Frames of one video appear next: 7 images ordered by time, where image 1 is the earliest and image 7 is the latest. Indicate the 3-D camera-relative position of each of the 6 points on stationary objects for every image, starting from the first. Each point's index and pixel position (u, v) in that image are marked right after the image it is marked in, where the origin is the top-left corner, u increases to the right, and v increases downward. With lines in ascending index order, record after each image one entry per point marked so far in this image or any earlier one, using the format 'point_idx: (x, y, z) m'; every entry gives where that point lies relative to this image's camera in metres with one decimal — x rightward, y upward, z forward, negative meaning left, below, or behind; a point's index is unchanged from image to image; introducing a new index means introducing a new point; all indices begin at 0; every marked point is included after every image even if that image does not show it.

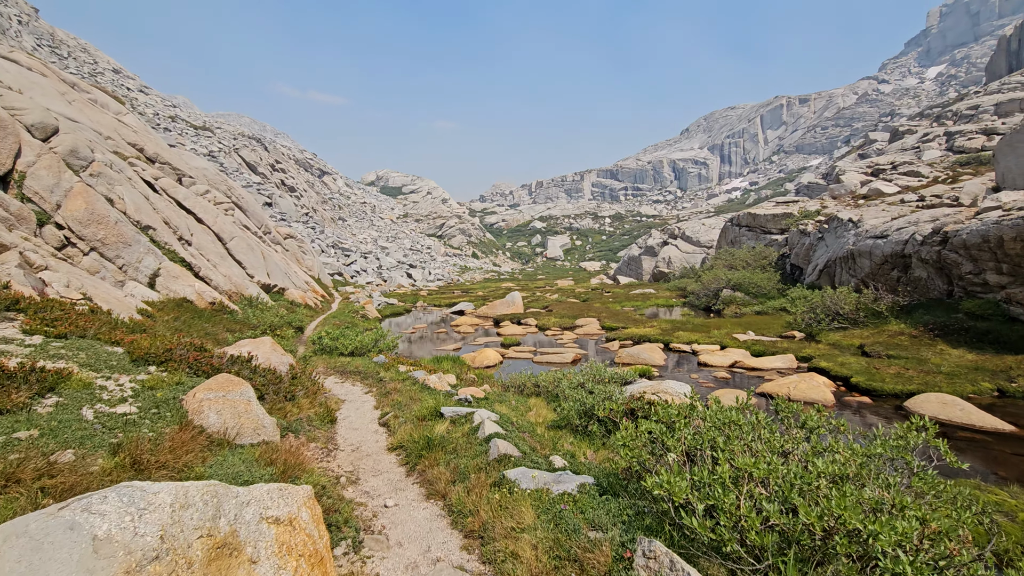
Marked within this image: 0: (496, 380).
0: (-0.5, -3.1, +17.3) m
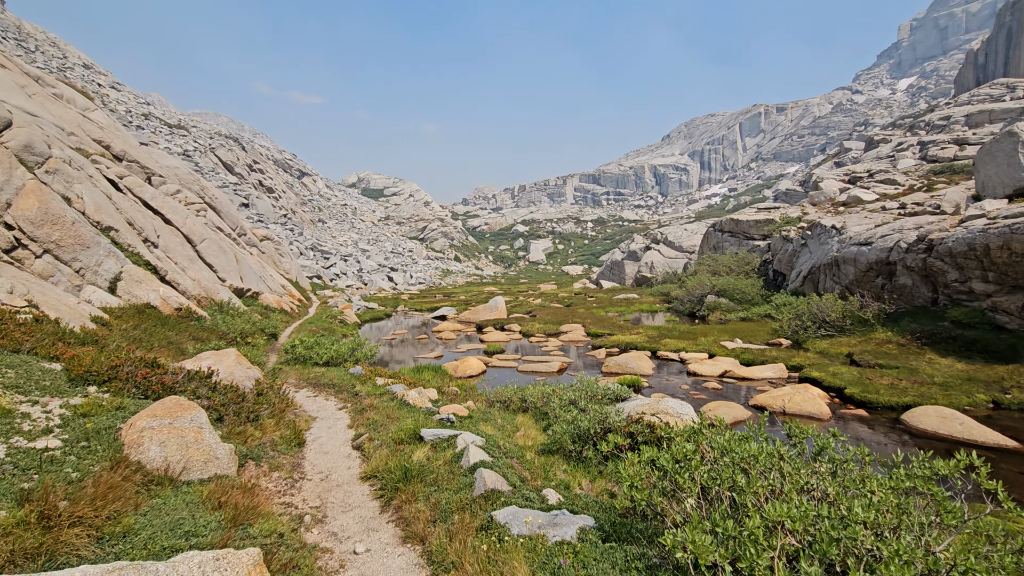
0: (-1.0, -3.4, +16.3) m
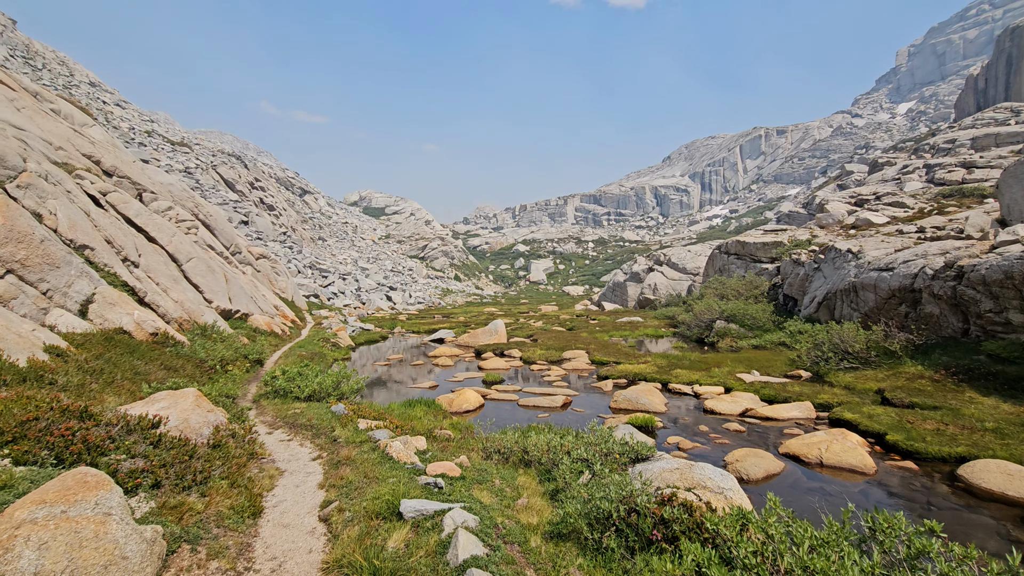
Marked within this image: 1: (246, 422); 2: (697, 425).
0: (-1.0, -4.2, +14.3) m
1: (-7.8, -3.9, +15.1) m
2: (+7.0, -5.2, +19.6) m
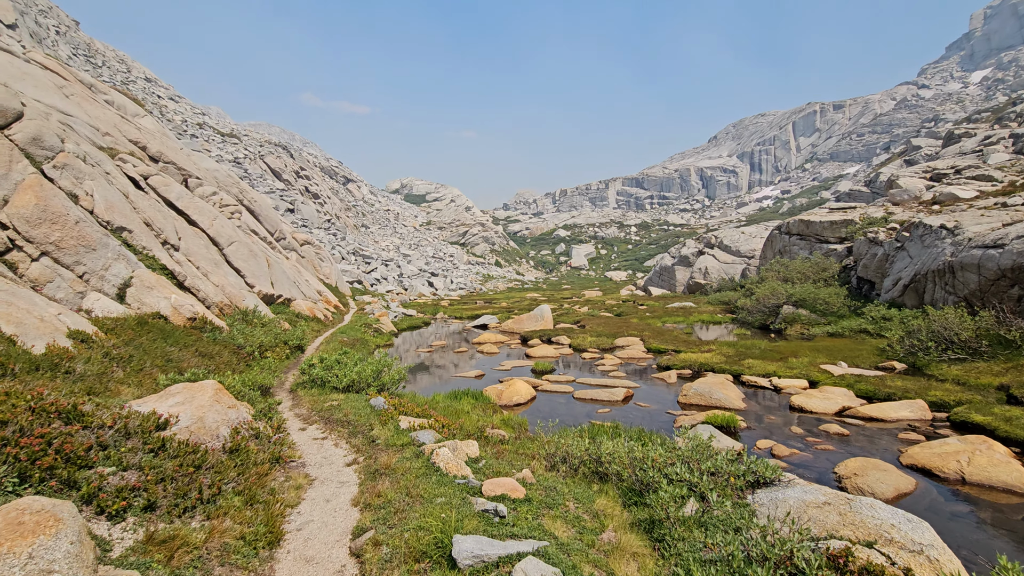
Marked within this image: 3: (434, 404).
0: (+0.6, -3.7, +12.2) m
1: (-6.2, -3.4, +13.5) m
2: (+9.0, -4.5, +16.9) m
3: (-2.6, -3.9, +17.2) m
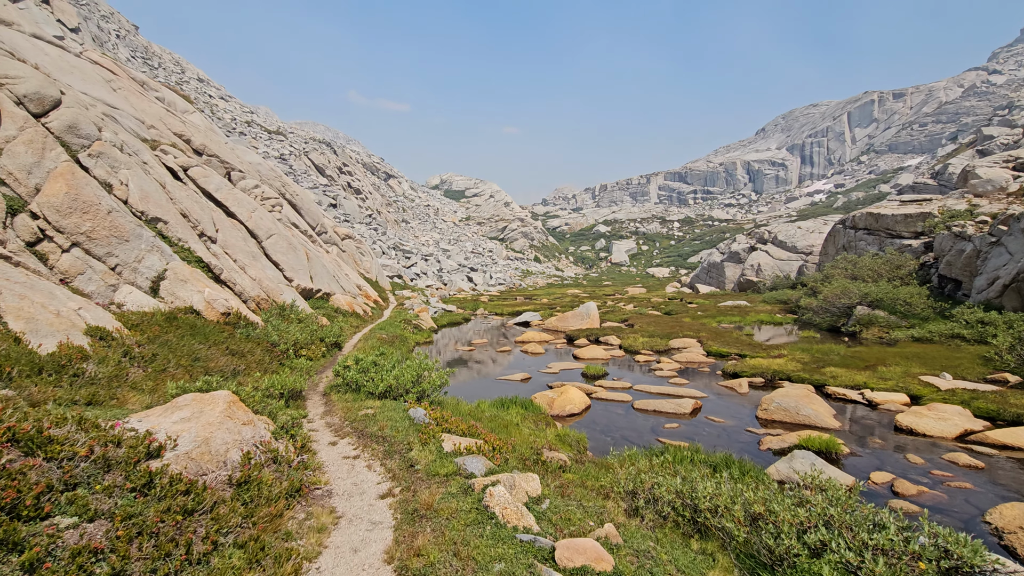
0: (+1.8, -3.6, +10.0) m
1: (-4.8, -3.2, +11.8) m
2: (+10.6, -4.5, +14.1) m
3: (-1.0, -3.8, +15.2) m
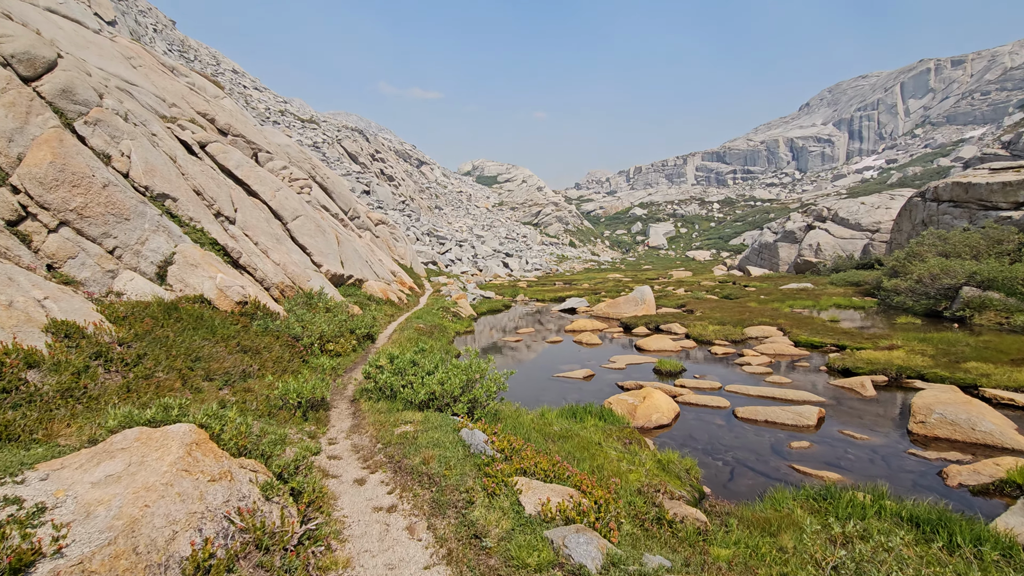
0: (+3.3, -3.3, +6.2) m
1: (-3.2, -2.9, +8.4) m
2: (+12.3, -3.9, +9.7) m
3: (+0.9, -3.3, +11.6) m
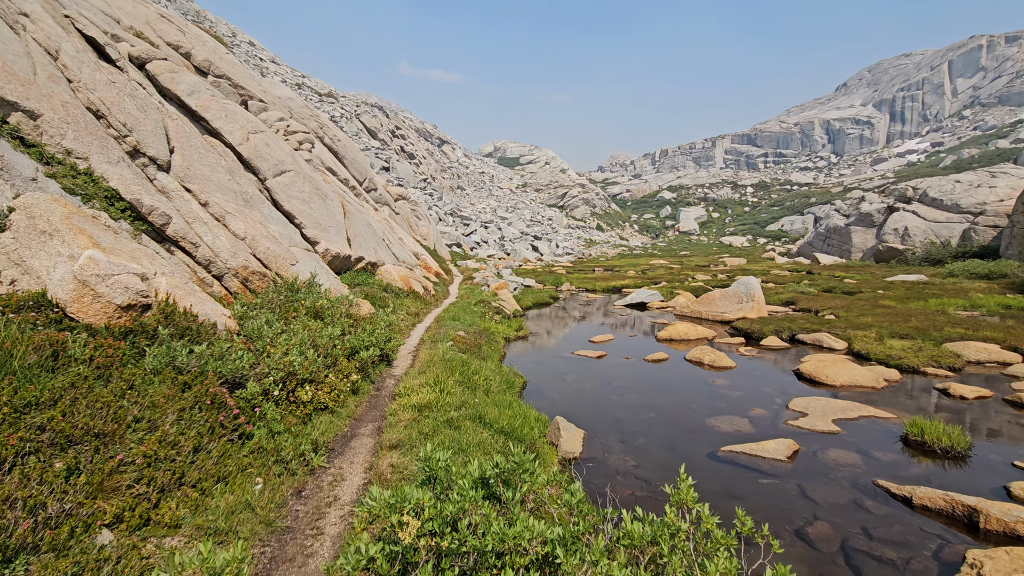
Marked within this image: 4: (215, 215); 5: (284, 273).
0: (+5.7, -3.7, -3.6) m
1: (-0.7, -3.1, -1.2) m
2: (+14.8, -4.4, -0.4) m
3: (+3.4, -3.5, +1.8) m
4: (-9.1, +2.2, +16.0) m
5: (-7.5, +0.5, +17.0) m
